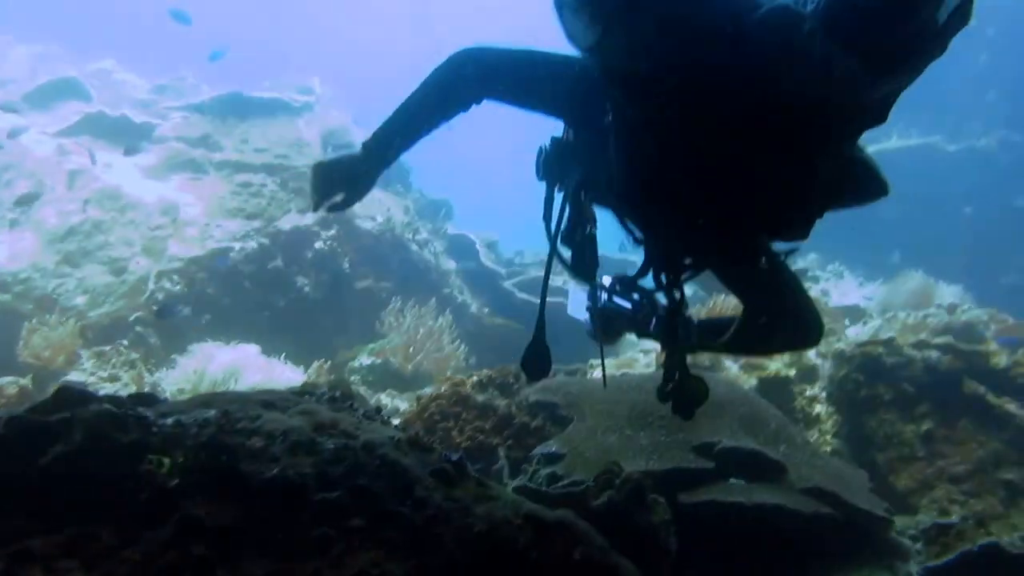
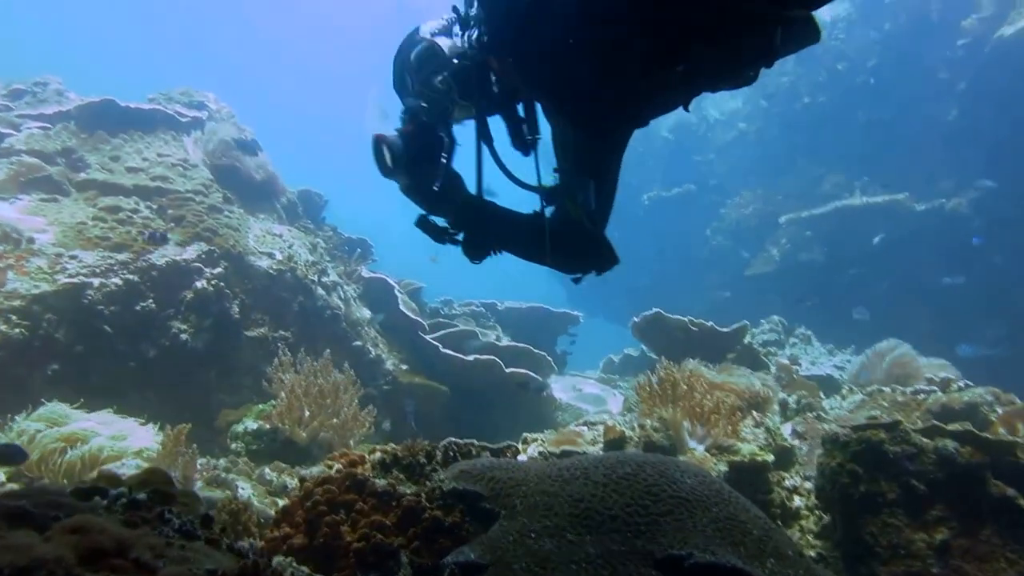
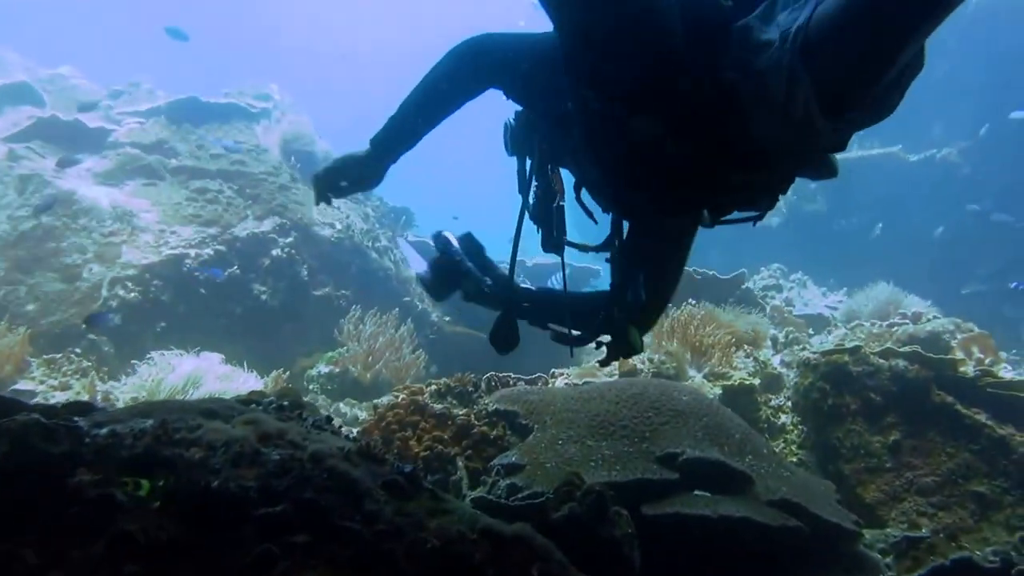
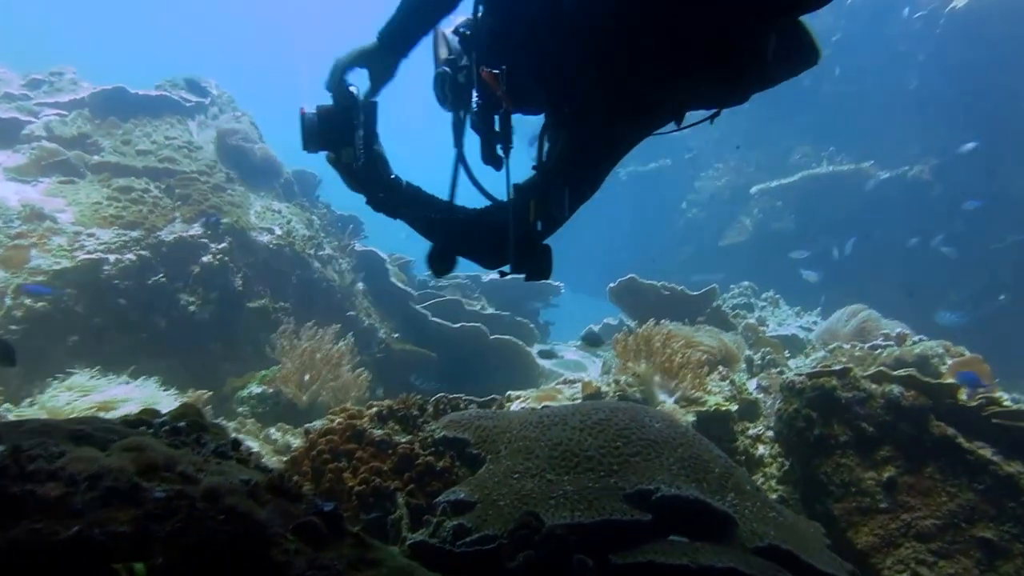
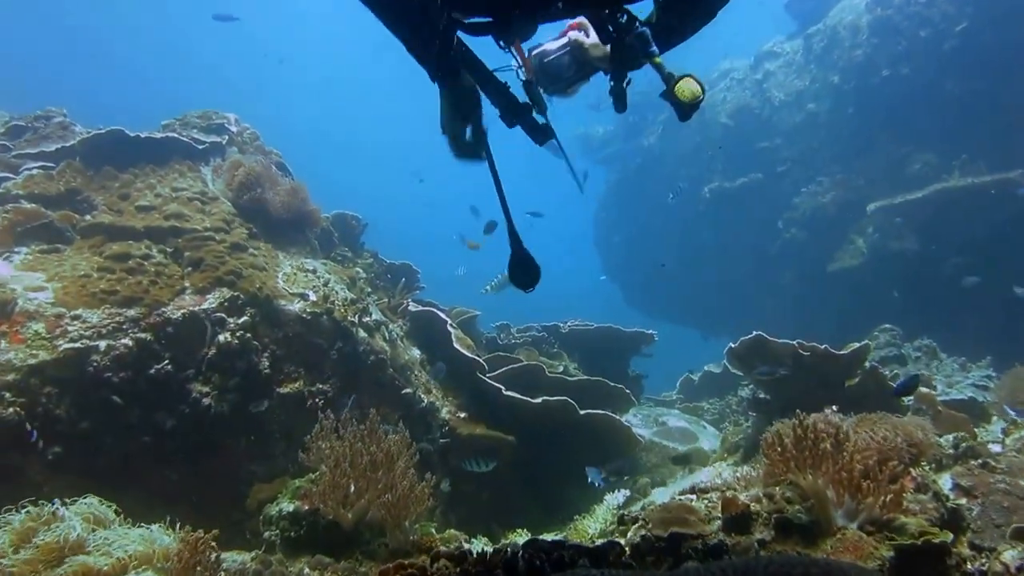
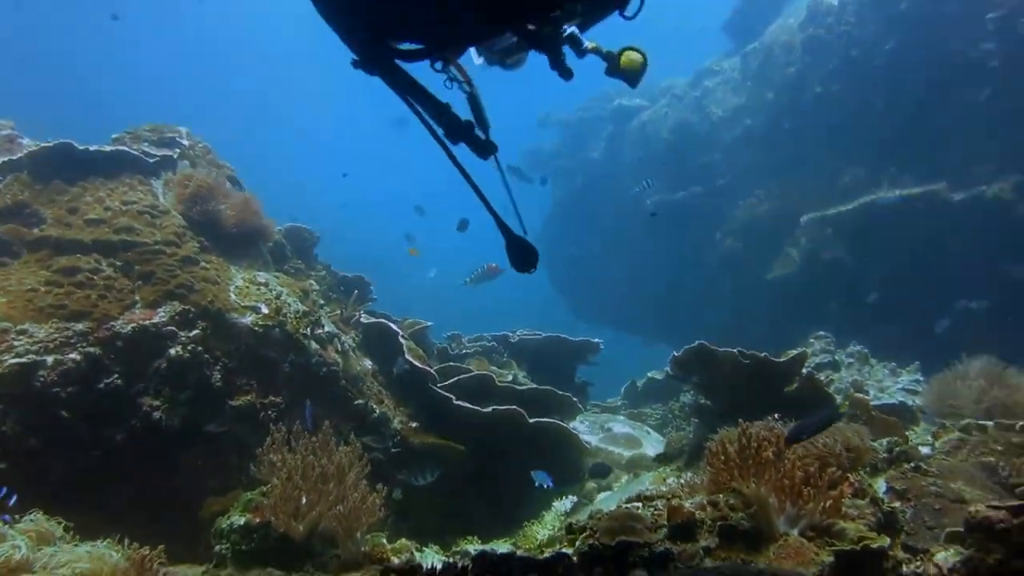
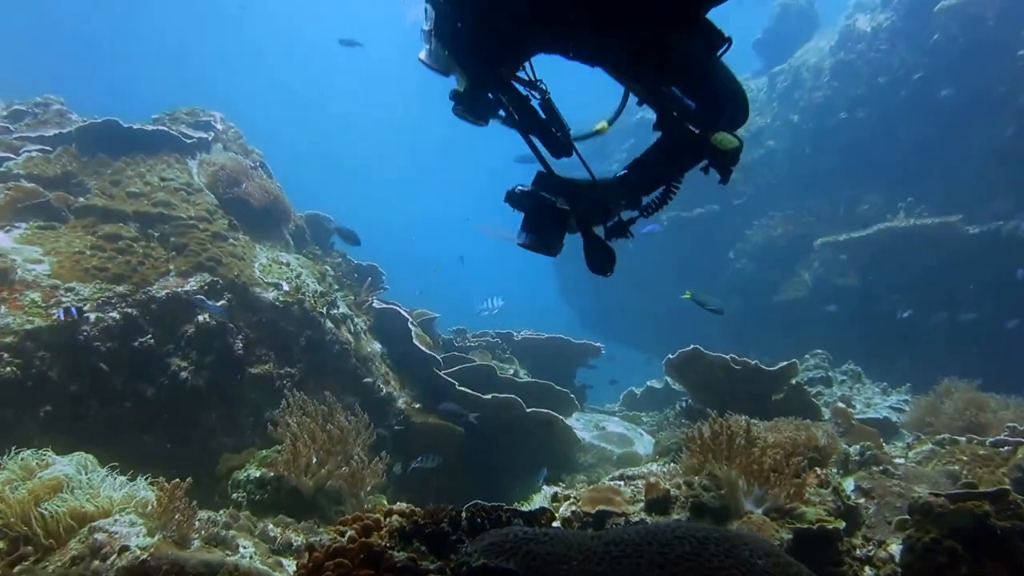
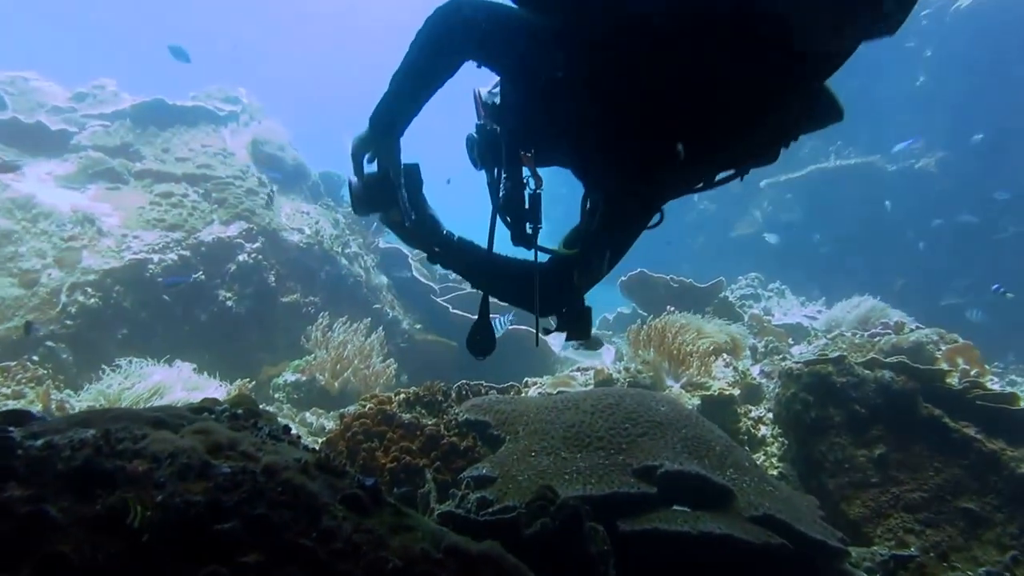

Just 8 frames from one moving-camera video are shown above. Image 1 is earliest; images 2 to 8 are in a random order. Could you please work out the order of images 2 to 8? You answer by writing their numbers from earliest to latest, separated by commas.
3, 8, 4, 2, 7, 5, 6
